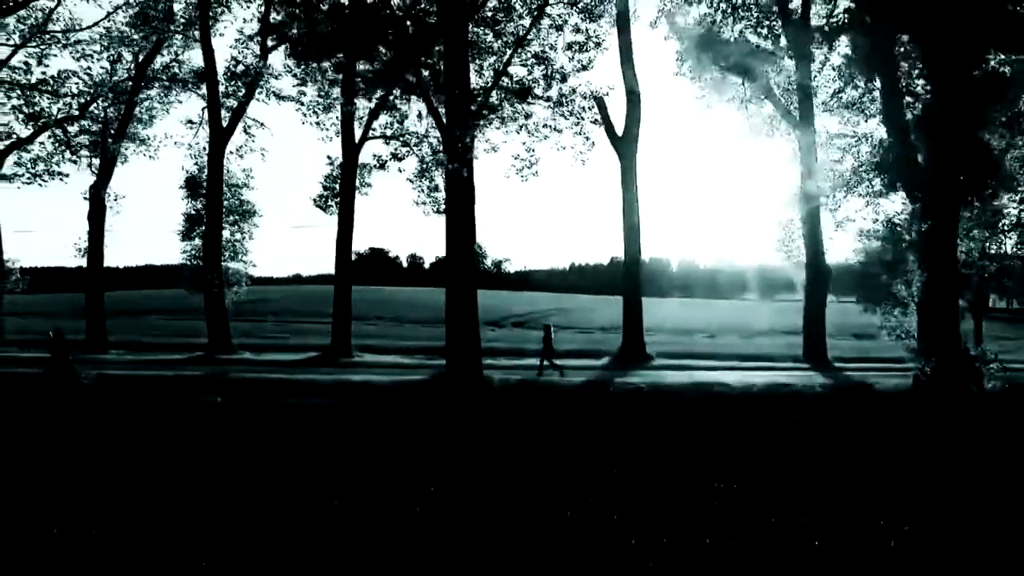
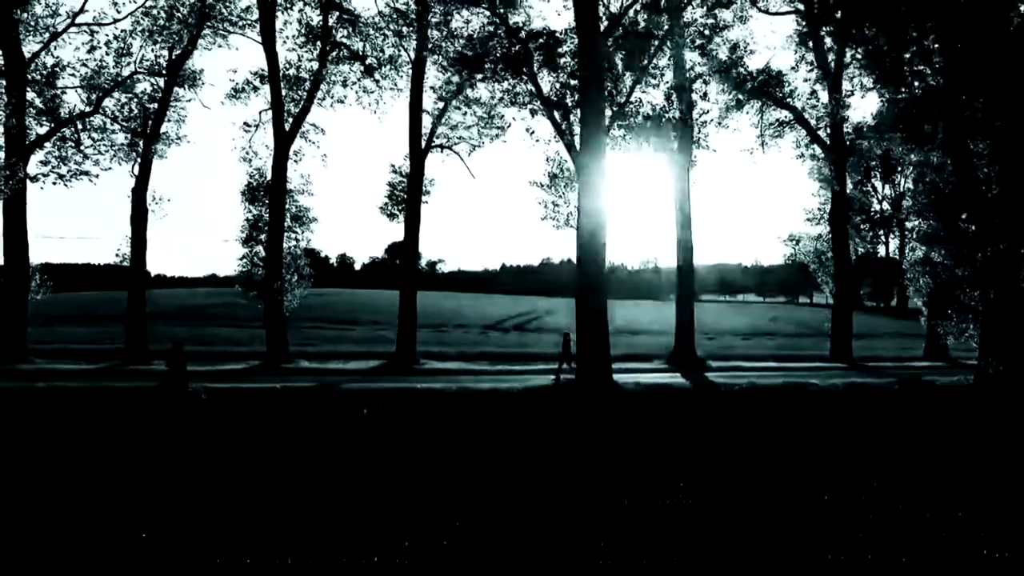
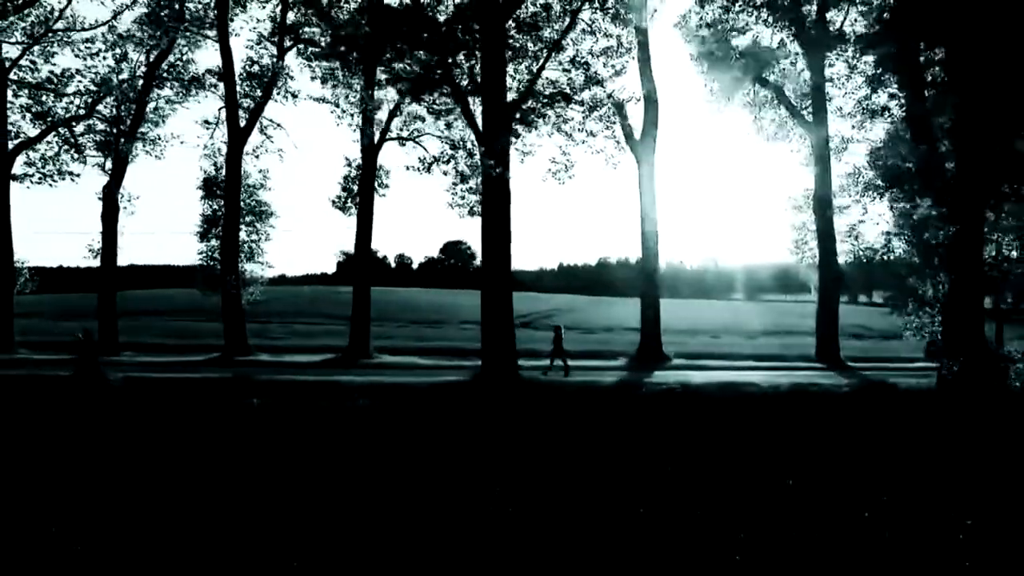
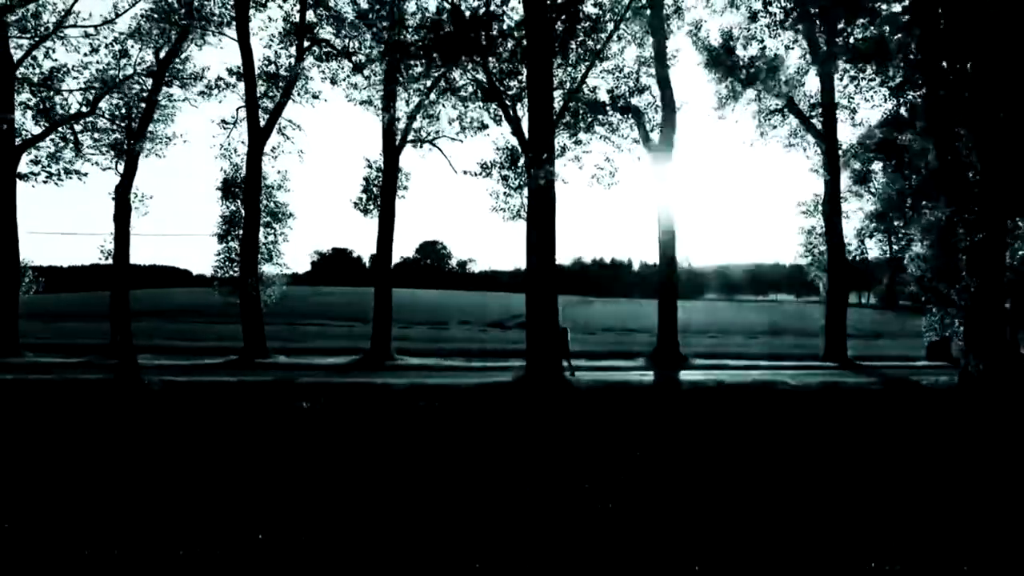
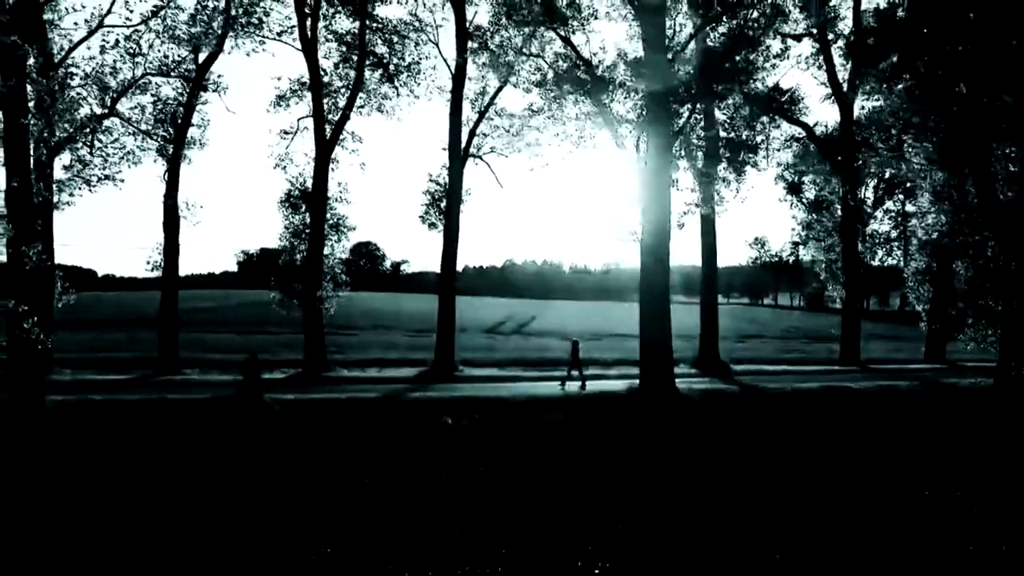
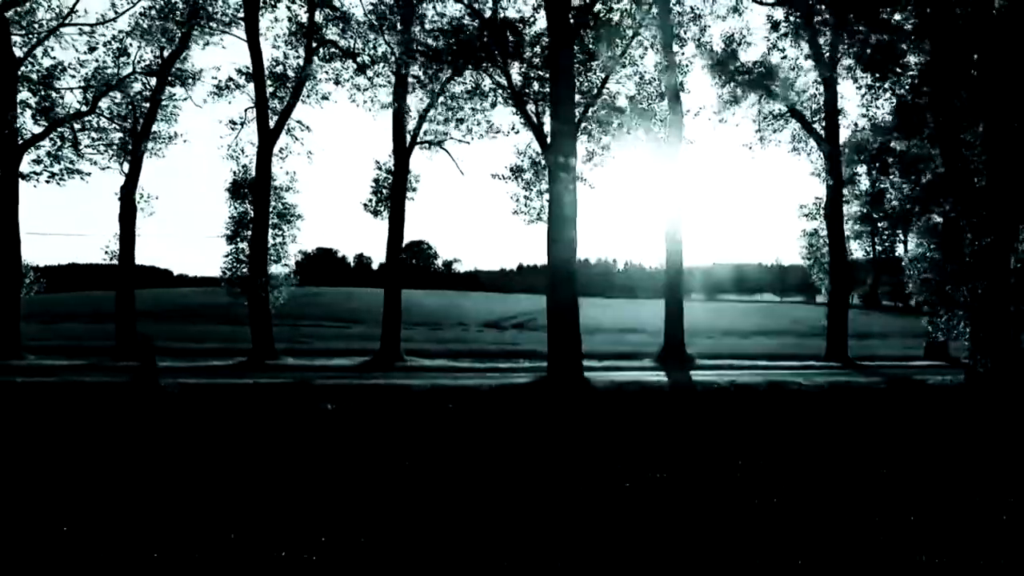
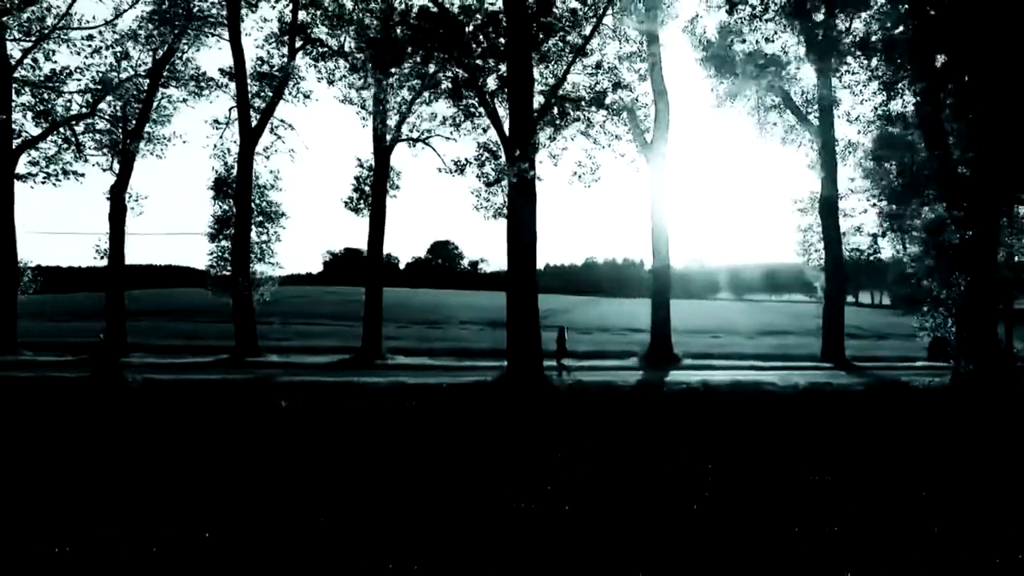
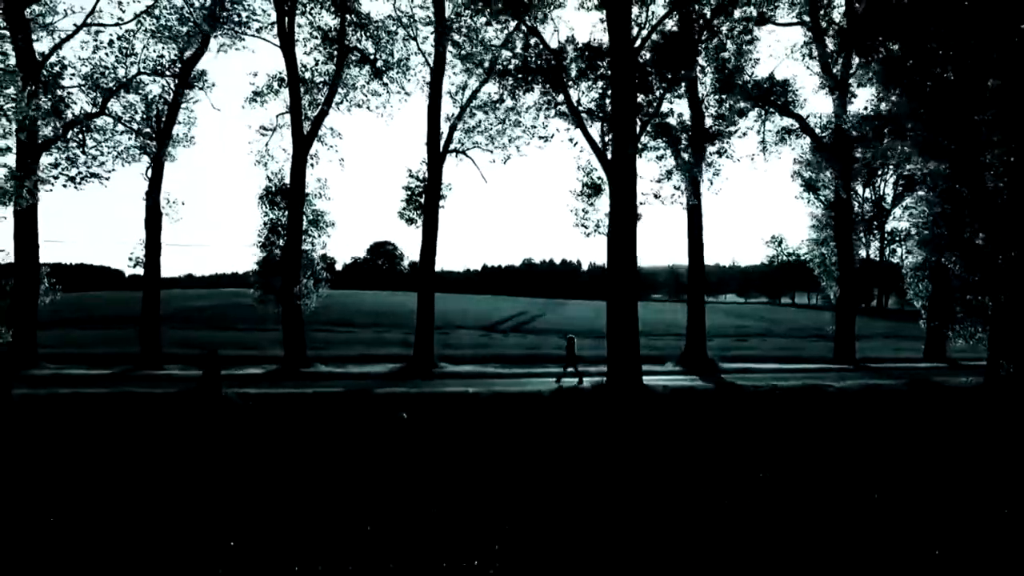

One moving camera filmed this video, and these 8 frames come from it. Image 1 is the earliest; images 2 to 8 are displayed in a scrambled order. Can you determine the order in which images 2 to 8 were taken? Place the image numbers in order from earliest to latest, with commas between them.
3, 7, 4, 6, 2, 8, 5
